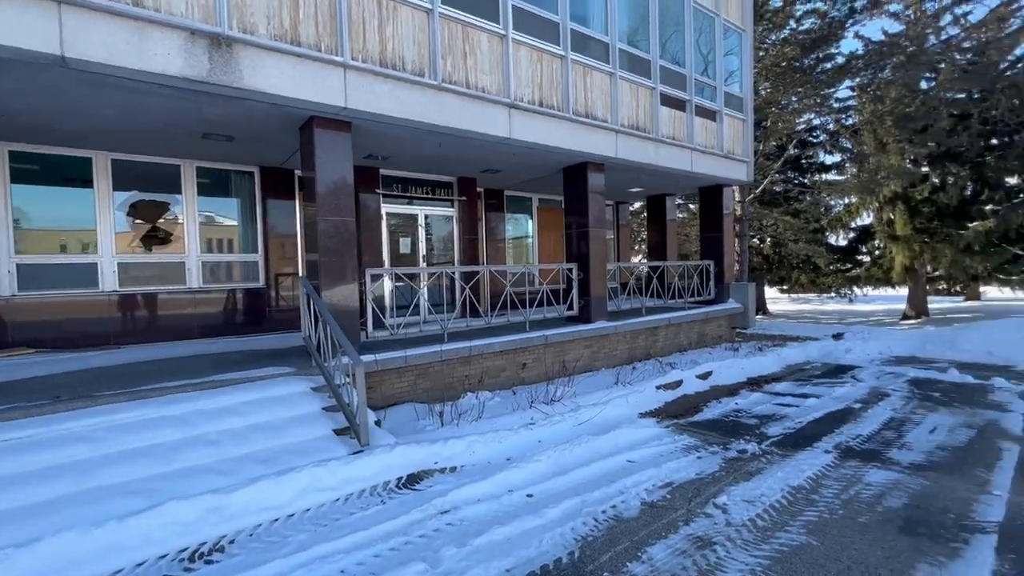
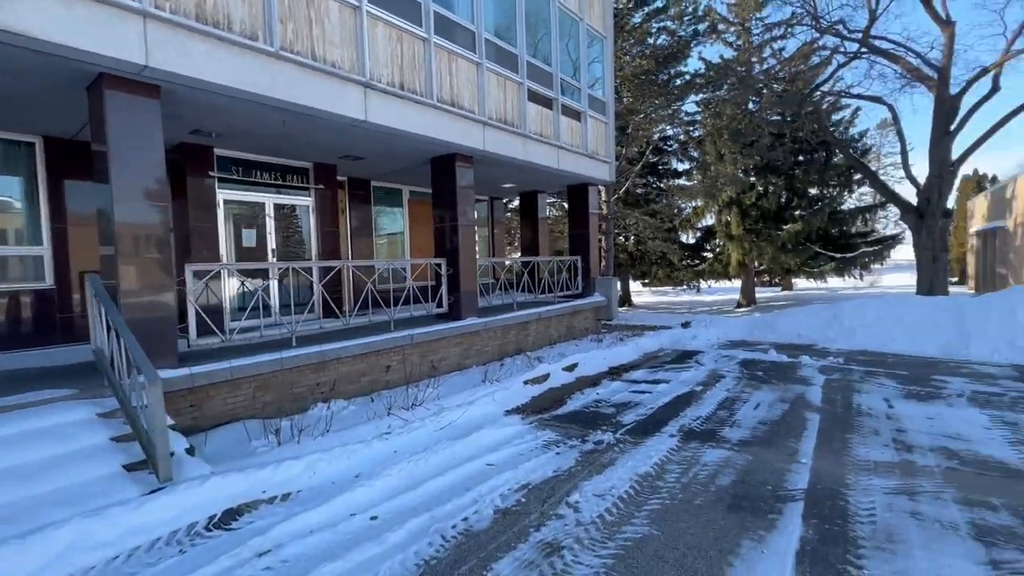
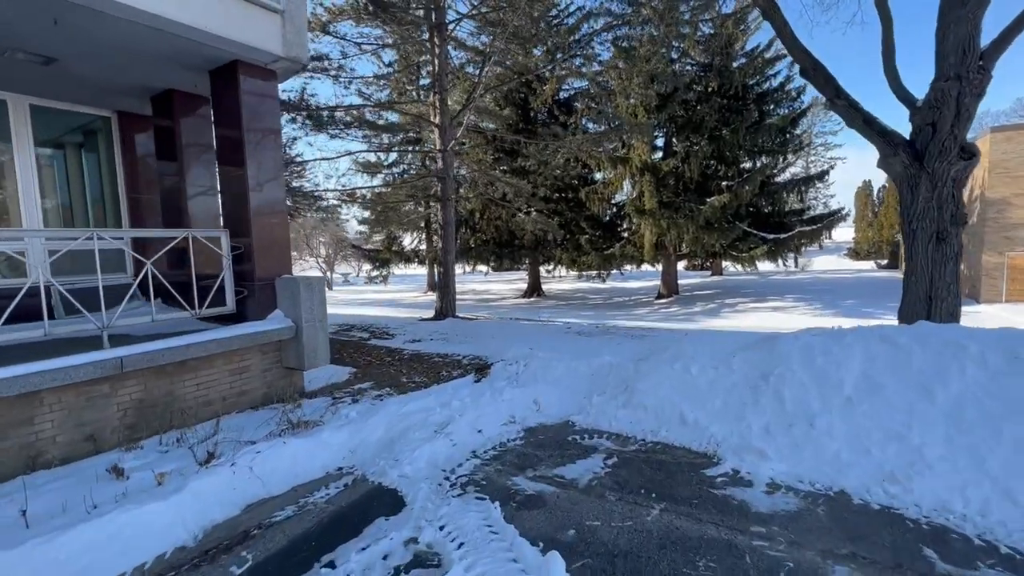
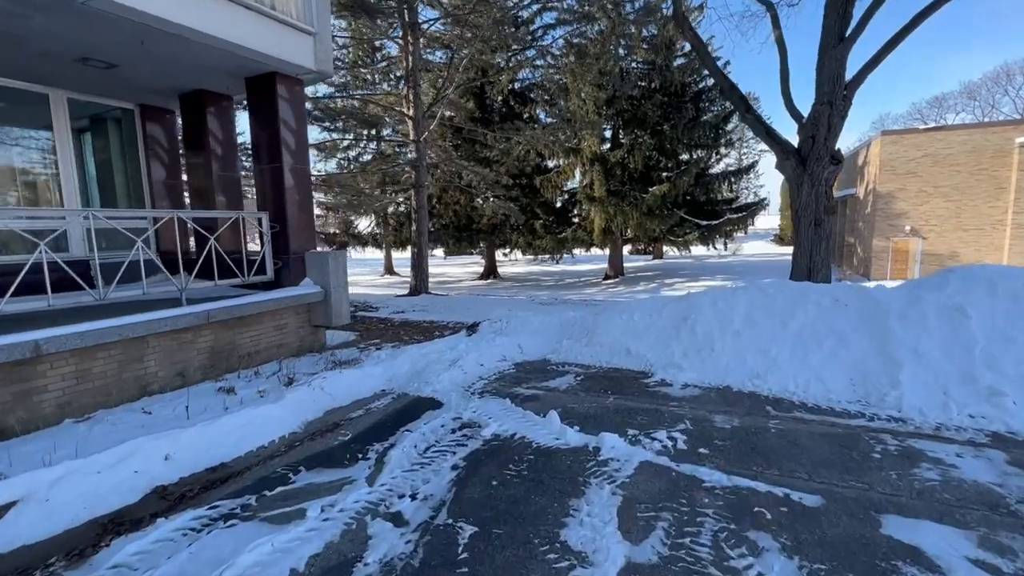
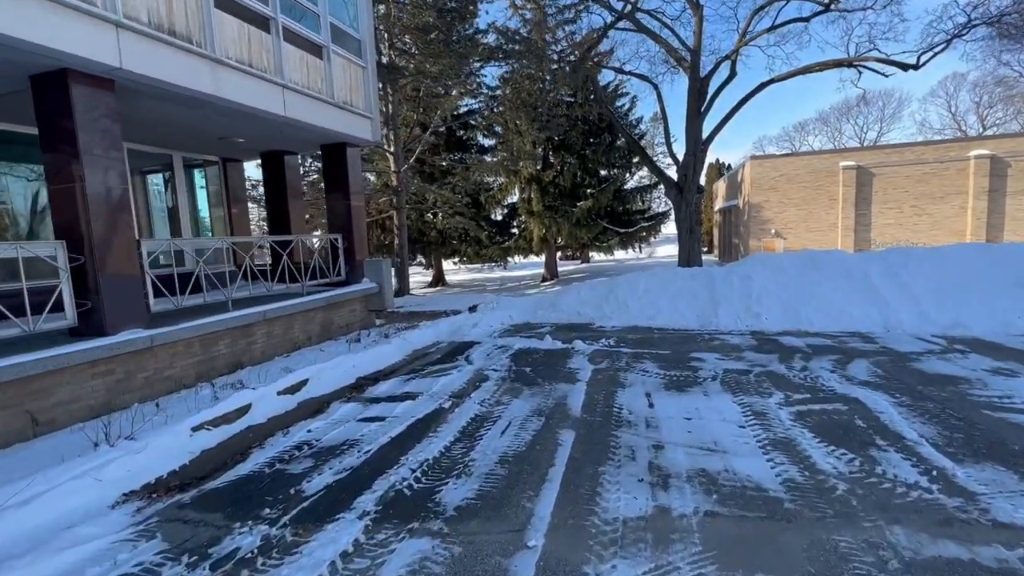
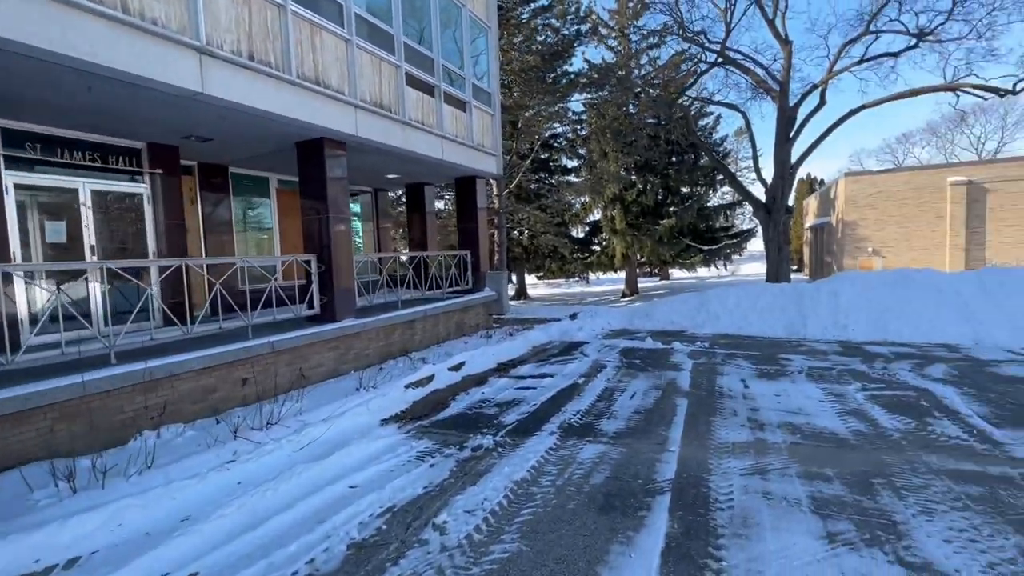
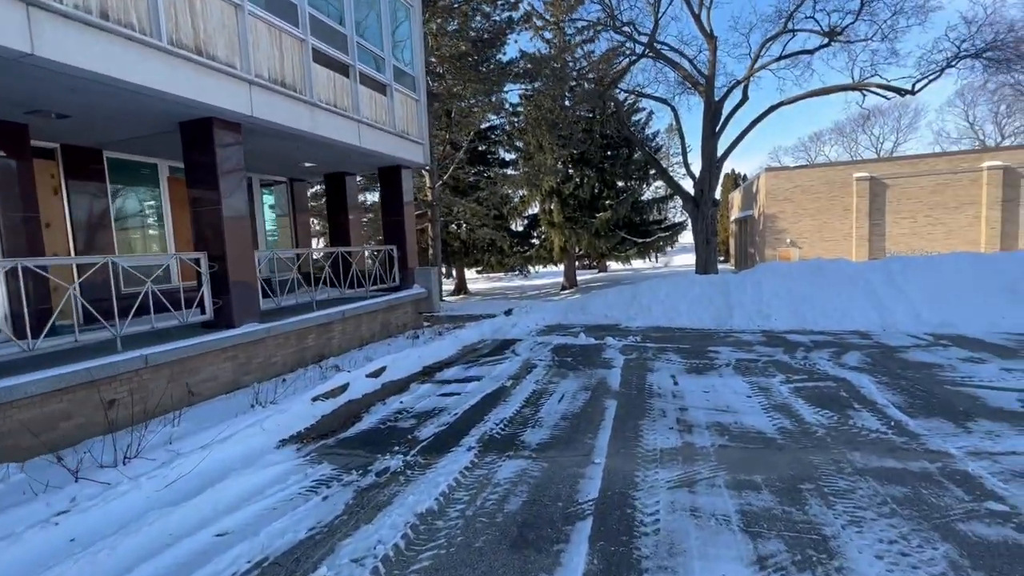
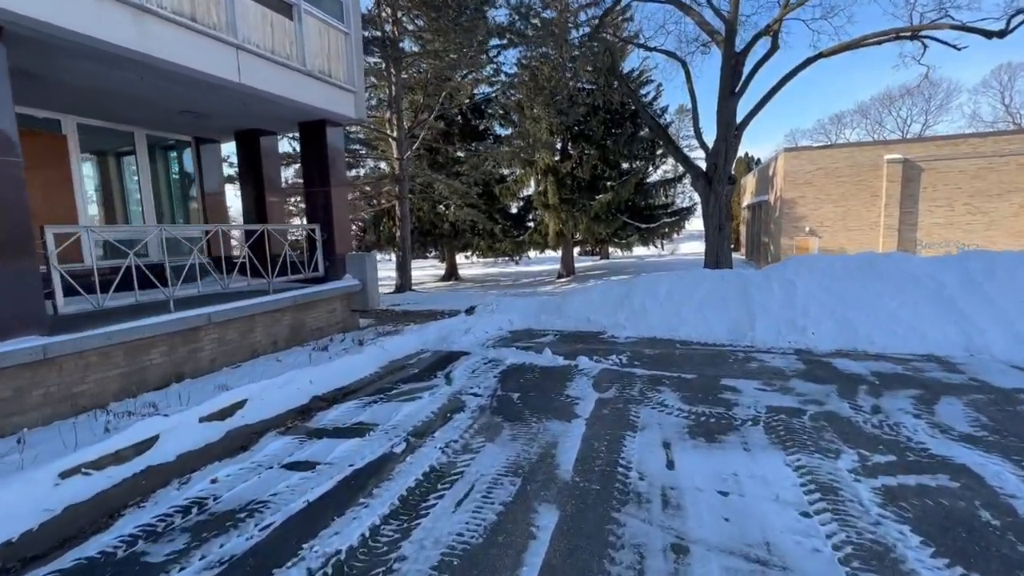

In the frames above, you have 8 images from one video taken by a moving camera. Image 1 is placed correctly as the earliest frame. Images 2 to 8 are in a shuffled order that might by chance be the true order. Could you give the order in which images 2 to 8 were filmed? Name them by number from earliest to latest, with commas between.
2, 6, 7, 5, 8, 4, 3
